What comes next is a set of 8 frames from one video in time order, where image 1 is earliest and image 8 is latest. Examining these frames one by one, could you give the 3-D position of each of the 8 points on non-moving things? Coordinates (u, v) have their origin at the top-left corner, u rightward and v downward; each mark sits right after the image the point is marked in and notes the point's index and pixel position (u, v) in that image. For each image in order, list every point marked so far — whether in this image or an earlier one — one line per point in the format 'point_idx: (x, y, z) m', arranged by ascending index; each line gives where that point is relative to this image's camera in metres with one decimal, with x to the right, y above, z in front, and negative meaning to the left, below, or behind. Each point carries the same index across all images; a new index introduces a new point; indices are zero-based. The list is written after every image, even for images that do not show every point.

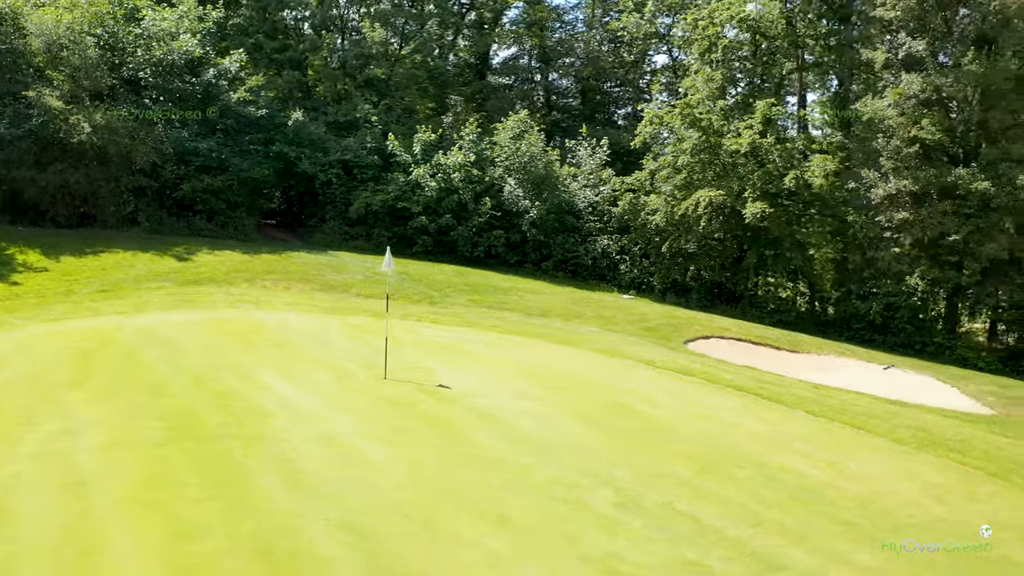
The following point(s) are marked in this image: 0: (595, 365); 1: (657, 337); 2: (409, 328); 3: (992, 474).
0: (+1.4, -1.3, +13.4) m
1: (+3.2, -1.1, +18.1) m
2: (-1.9, -0.8, +16.6) m
3: (+5.2, -2.1, +9.0) m
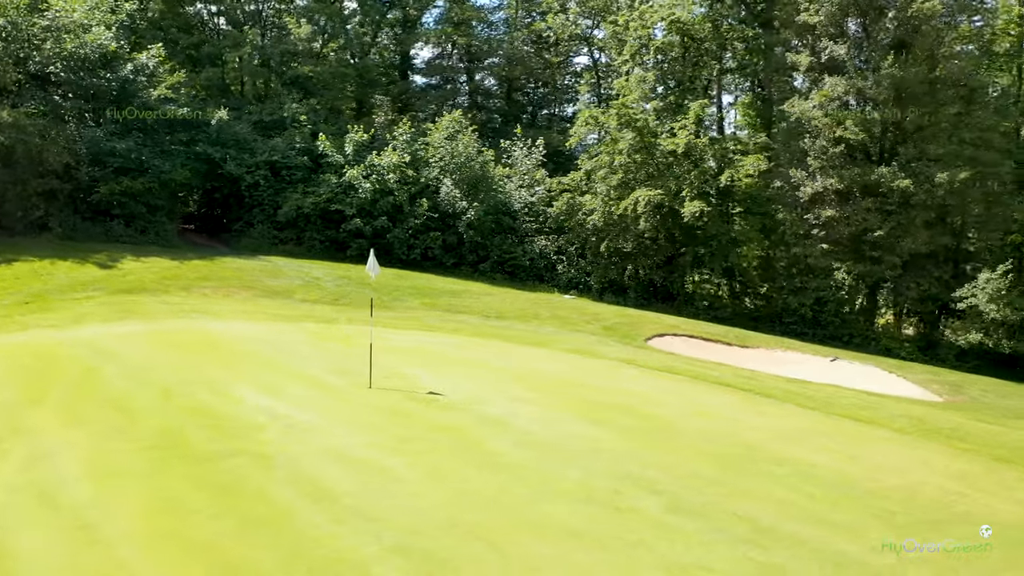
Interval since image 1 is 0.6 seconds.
0: (+1.1, -1.3, +13.2) m
1: (+2.3, -1.1, +18.0) m
2: (-2.6, -0.9, +16.0) m
3: (+5.4, -2.0, +9.3) m
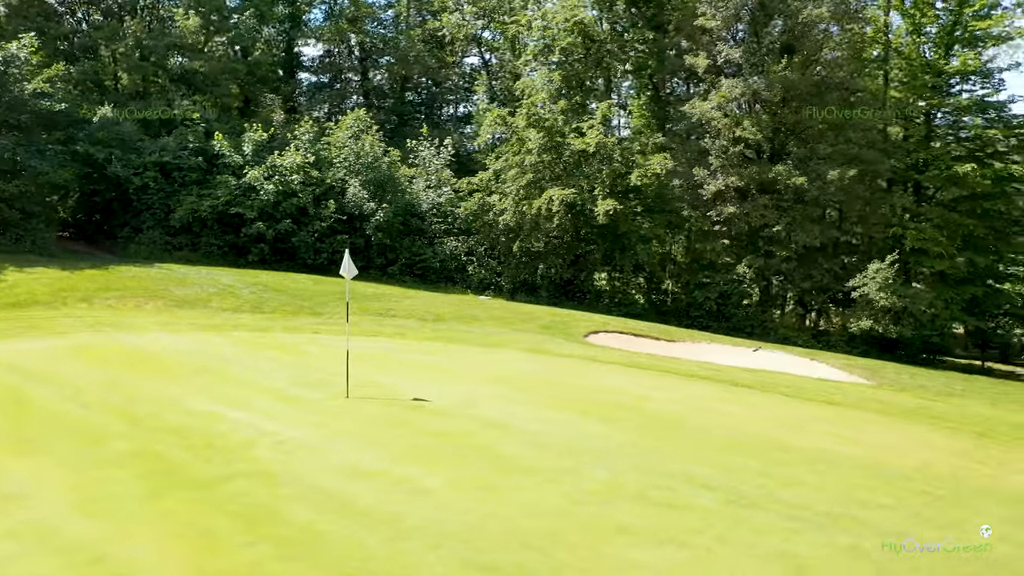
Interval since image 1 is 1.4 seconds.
0: (+0.5, -1.2, +13.0) m
1: (+1.0, -1.0, +17.9) m
2: (-3.5, -1.0, +15.1) m
3: (+5.5, -1.8, +9.8) m
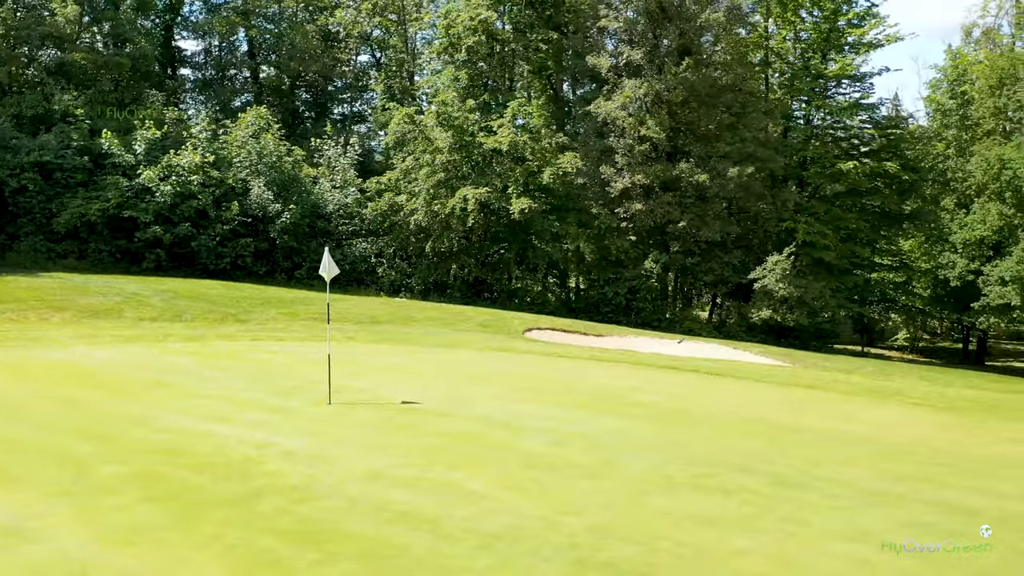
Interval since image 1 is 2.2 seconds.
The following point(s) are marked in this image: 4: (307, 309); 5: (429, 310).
0: (+0.1, -1.2, +12.8) m
1: (-0.3, -1.0, +17.8) m
2: (-4.3, -1.0, +14.3) m
3: (+5.4, -1.6, +10.5) m
4: (-4.6, -0.5, +18.5) m
5: (-1.9, -0.5, +19.2) m
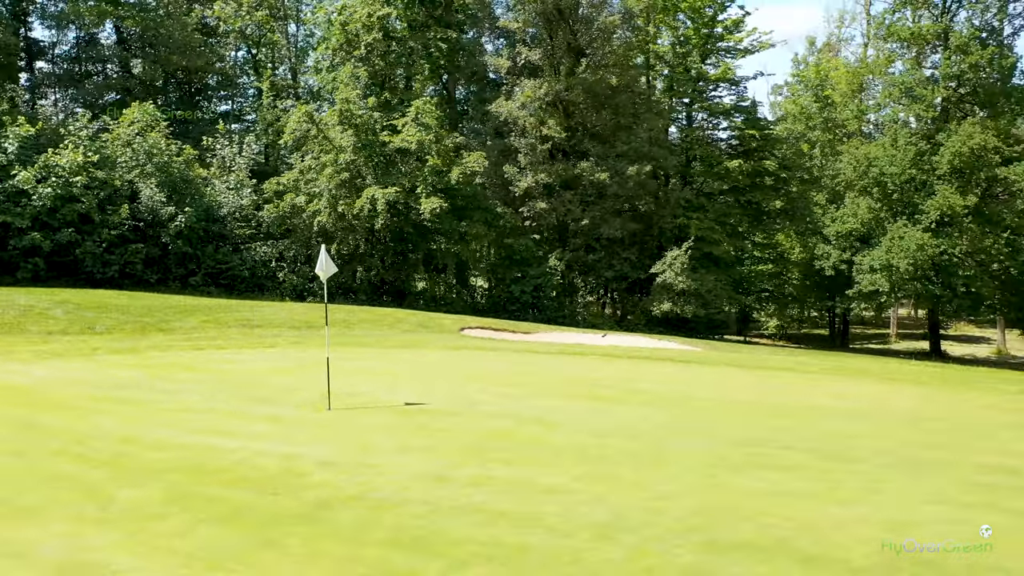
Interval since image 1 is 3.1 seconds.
0: (-0.3, -1.1, +12.6) m
1: (-1.6, -1.0, +17.4) m
2: (-4.9, -1.1, +13.3) m
3: (+5.4, -1.4, +11.3) m
4: (-5.9, -0.6, +17.4) m
5: (-3.4, -0.6, +18.6) m
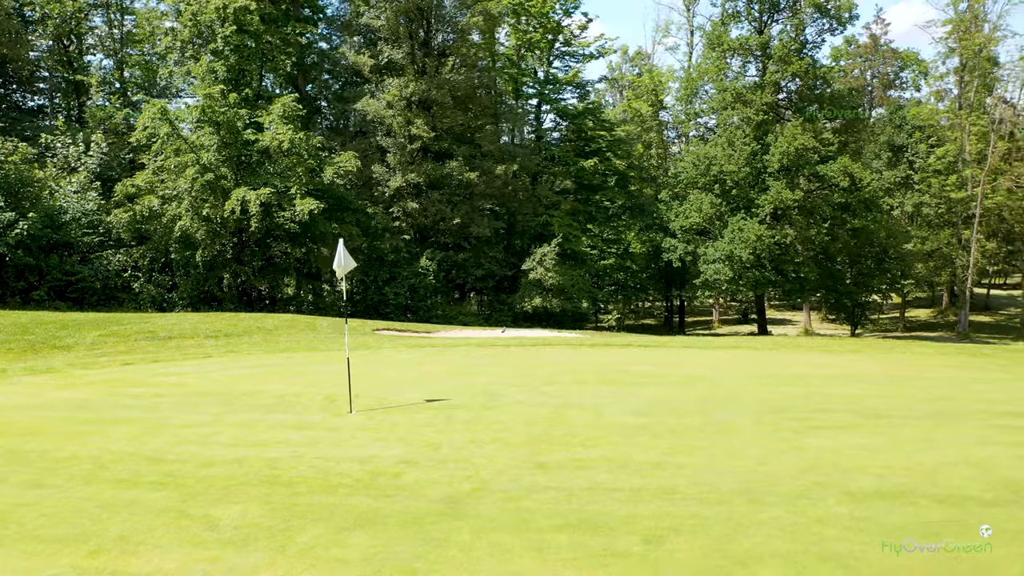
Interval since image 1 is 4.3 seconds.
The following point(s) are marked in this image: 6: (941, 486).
0: (-0.8, -1.0, +12.5) m
1: (-3.1, -1.0, +16.9) m
2: (-5.4, -1.2, +12.1) m
3: (+5.1, -1.0, +12.6) m
4: (-7.4, -0.8, +15.8) m
5: (-5.2, -0.7, +17.6) m
6: (+3.3, -1.5, +6.4) m
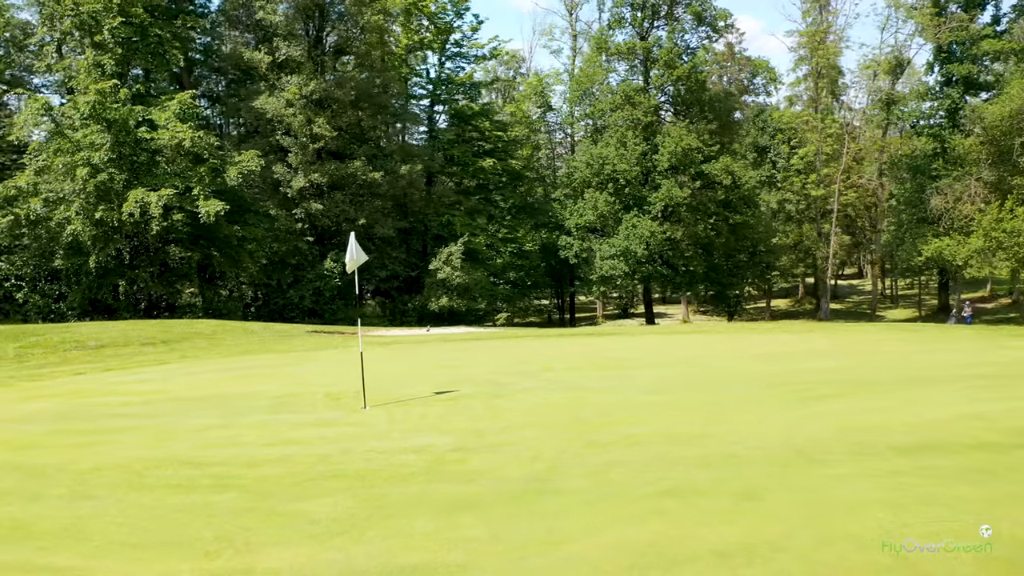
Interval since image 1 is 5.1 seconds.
0: (-1.2, -1.0, +12.5) m
1: (-4.2, -1.0, +16.5) m
2: (-5.7, -1.3, +11.3) m
3: (+4.6, -0.8, +13.6) m
4: (-8.2, -0.9, +14.7) m
5: (-6.4, -0.7, +16.8) m
6: (+3.9, -1.3, +7.1) m
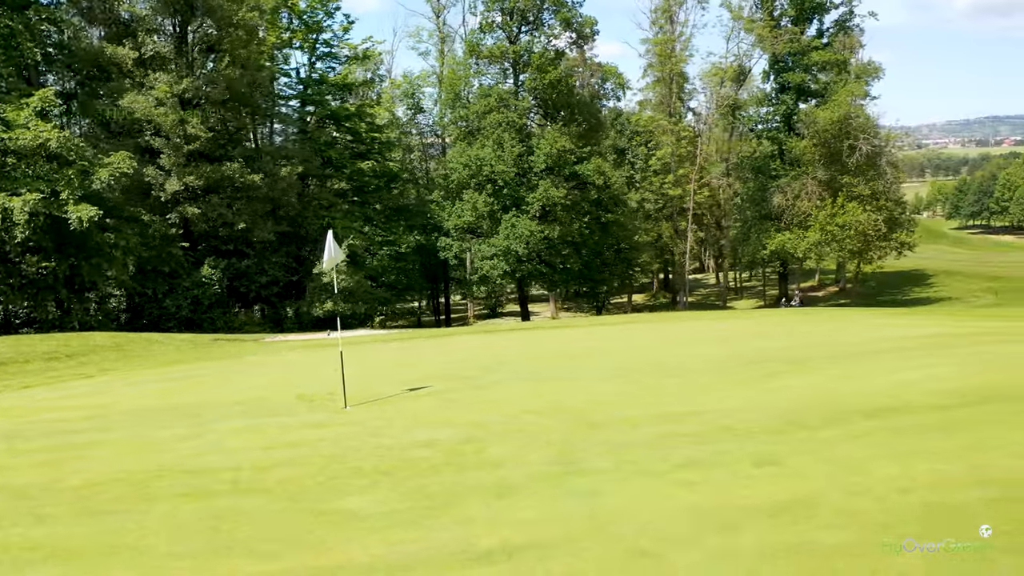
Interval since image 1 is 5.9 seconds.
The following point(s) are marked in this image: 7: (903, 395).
0: (-2.0, -1.0, +12.5) m
1: (-5.8, -1.1, +15.8) m
2: (-6.2, -1.4, +10.5) m
3: (+3.4, -0.6, +14.6) m
4: (-9.4, -1.1, +13.3) m
5: (-8.0, -0.9, +15.7) m
6: (+4.0, -1.1, +8.1) m
7: (+4.0, -1.1, +8.5) m
